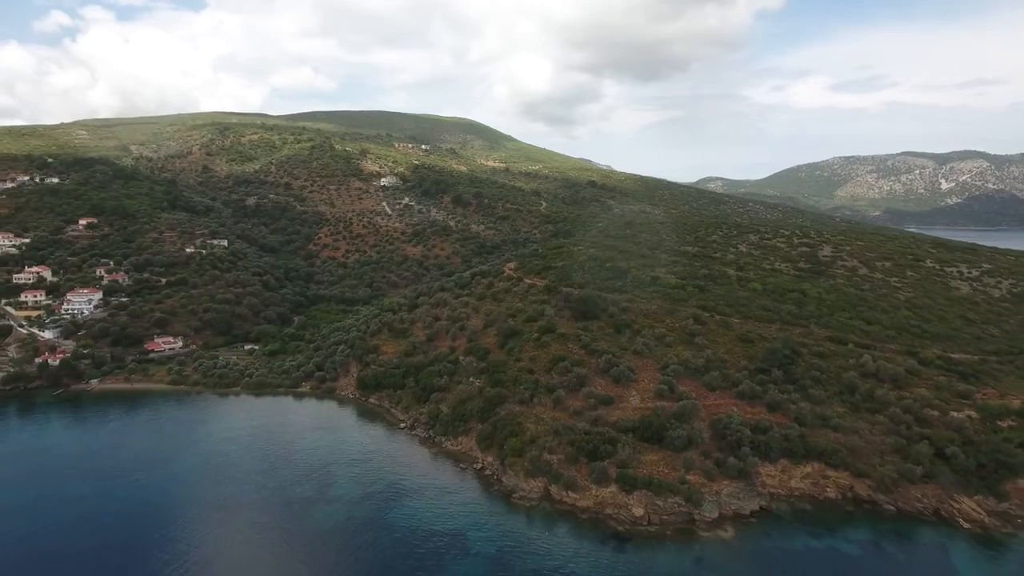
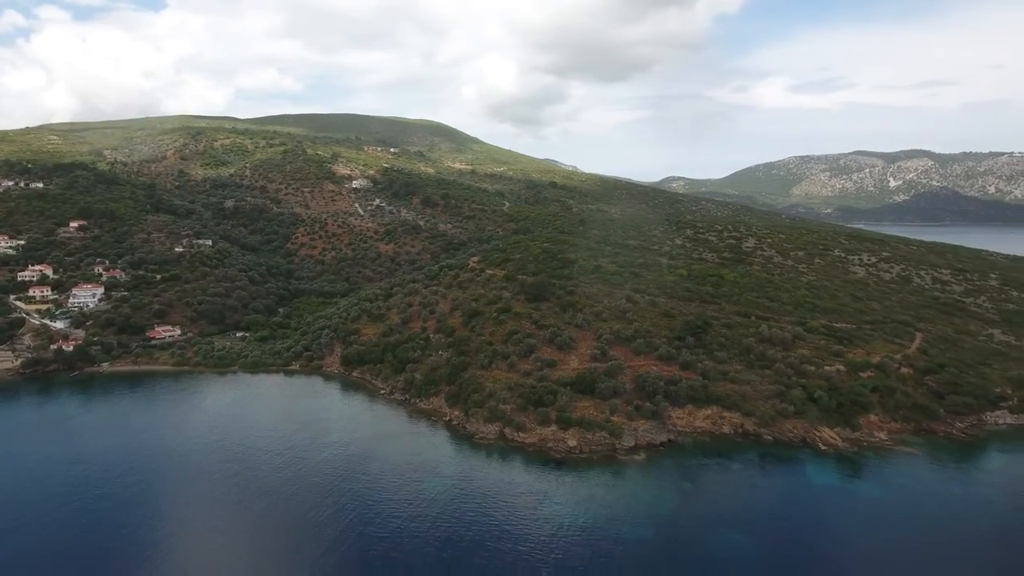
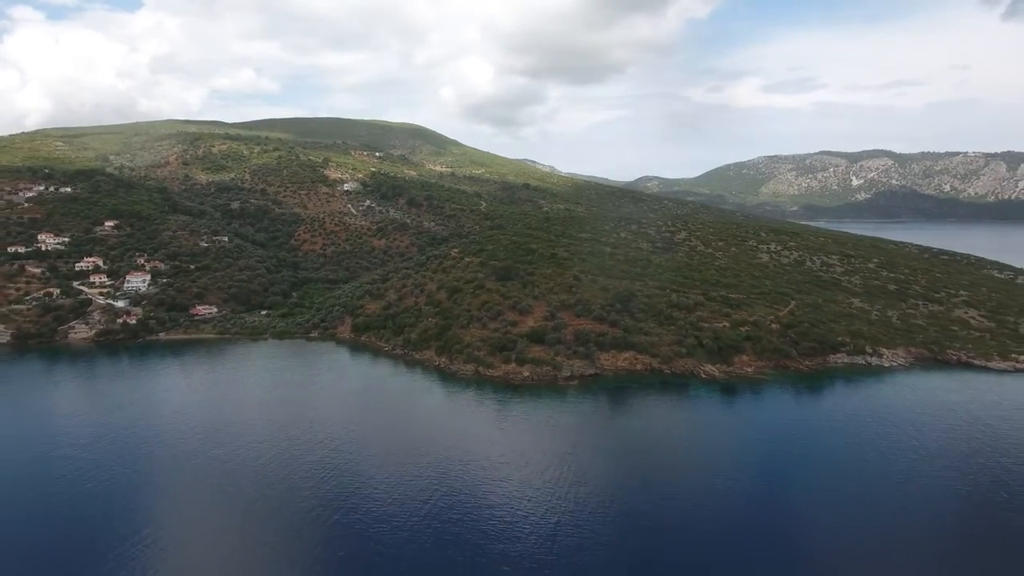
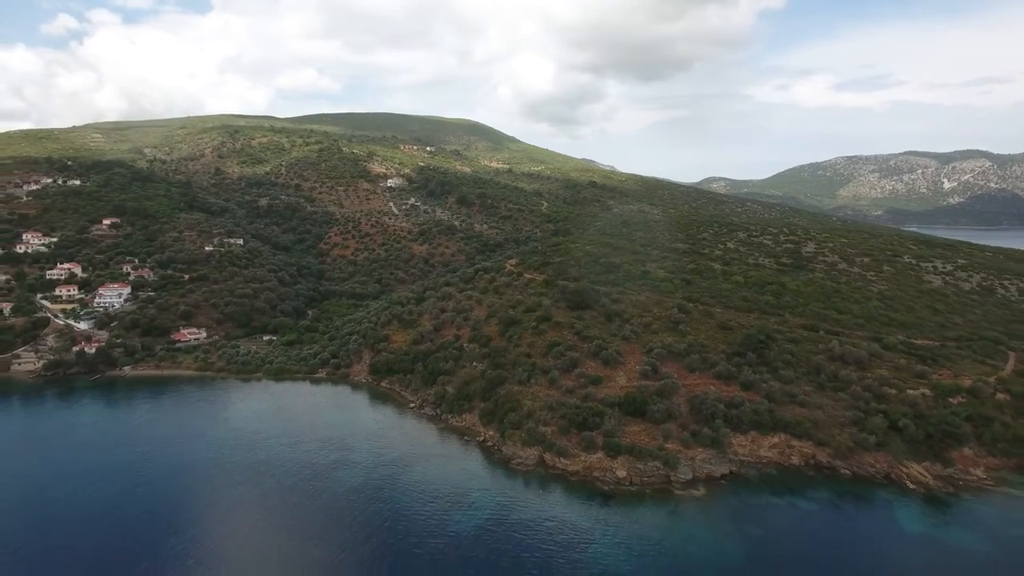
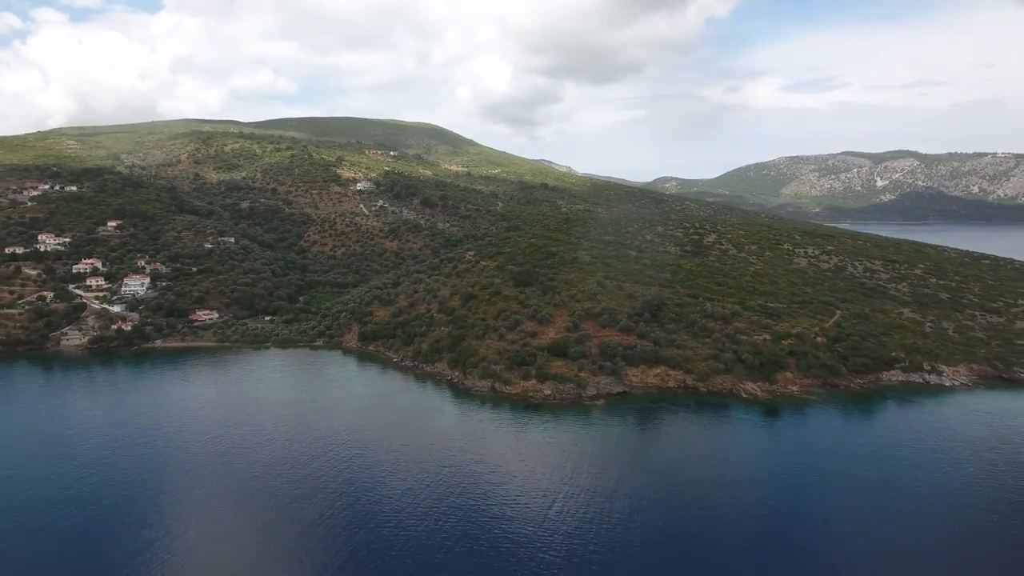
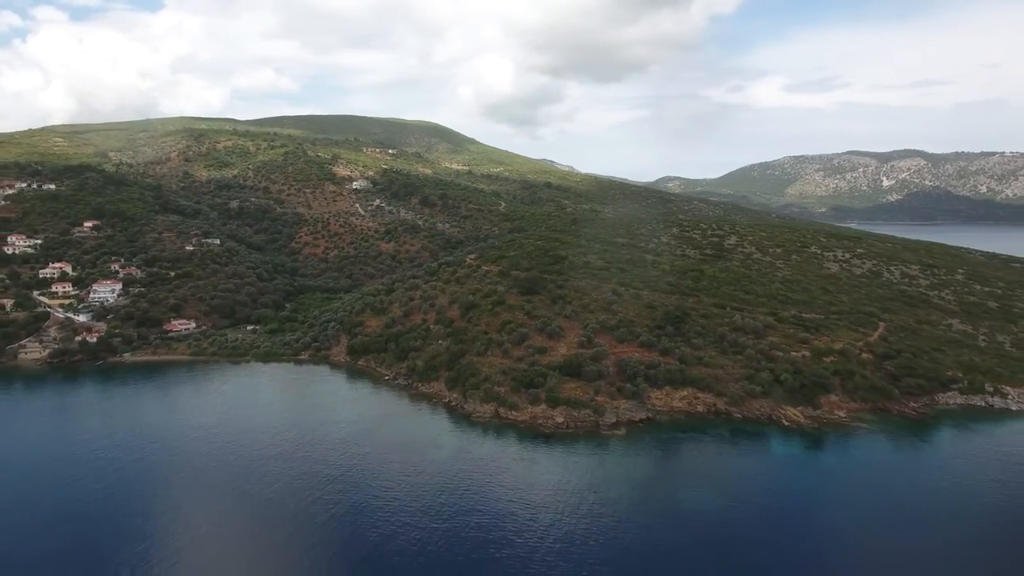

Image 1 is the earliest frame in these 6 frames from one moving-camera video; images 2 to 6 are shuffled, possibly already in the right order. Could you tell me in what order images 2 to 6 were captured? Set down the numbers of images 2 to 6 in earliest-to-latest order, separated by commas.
4, 2, 6, 5, 3
